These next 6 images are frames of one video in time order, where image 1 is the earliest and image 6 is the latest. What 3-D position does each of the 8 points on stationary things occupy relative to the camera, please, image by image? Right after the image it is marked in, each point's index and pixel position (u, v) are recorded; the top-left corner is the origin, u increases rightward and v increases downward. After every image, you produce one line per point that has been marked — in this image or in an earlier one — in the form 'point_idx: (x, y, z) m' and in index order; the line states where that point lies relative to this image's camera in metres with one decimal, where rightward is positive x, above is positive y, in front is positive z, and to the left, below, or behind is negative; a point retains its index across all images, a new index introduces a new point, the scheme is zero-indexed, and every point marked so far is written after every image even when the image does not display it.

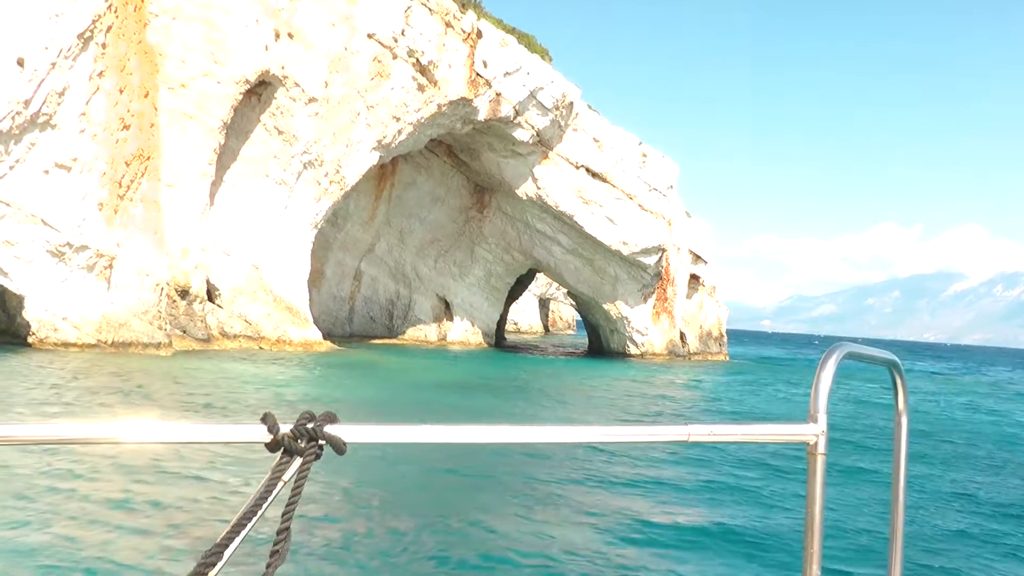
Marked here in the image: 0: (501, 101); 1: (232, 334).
0: (-0.2, +4.6, +17.5) m
1: (-5.9, -1.0, +15.0) m
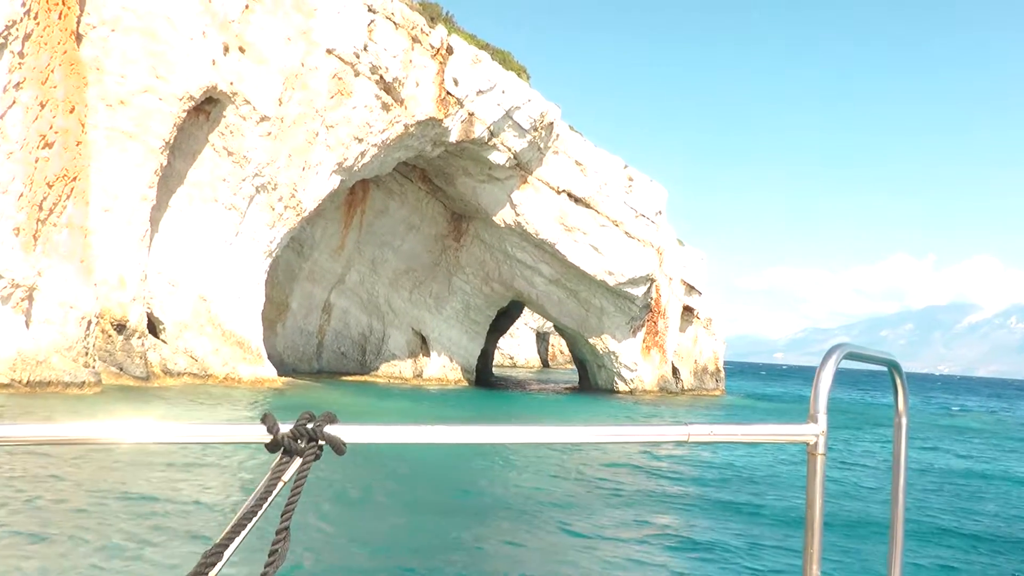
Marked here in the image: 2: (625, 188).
0: (-0.9, +3.9, +16.5) m
1: (-6.6, -1.6, +13.7) m
2: (+3.1, +2.7, +19.3) m
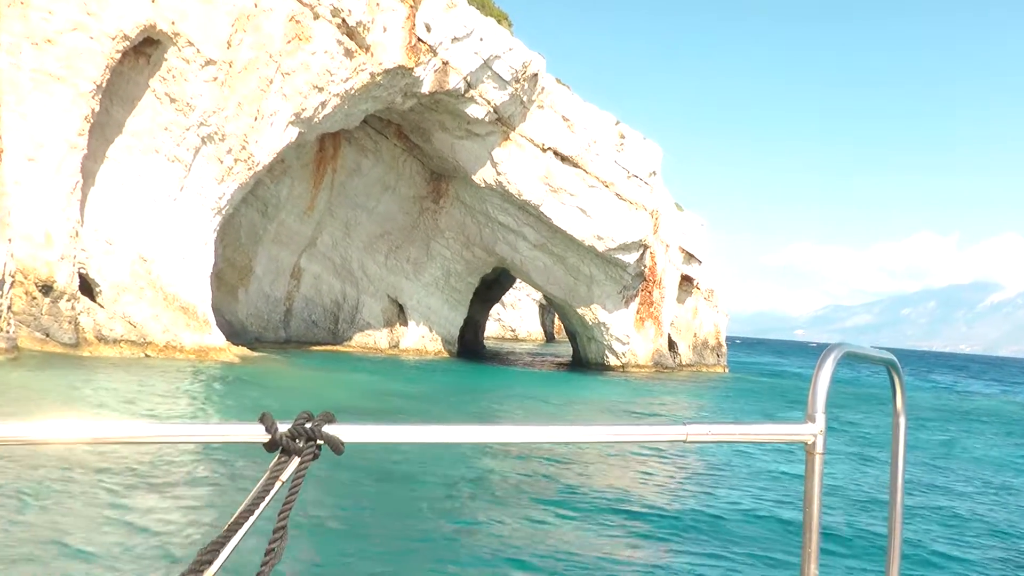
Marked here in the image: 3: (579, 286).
0: (-1.4, +4.6, +15.0) m
1: (-7.2, -0.9, +12.6) m
2: (+2.6, +3.6, +17.8) m
3: (+1.8, 0.0, +18.8) m
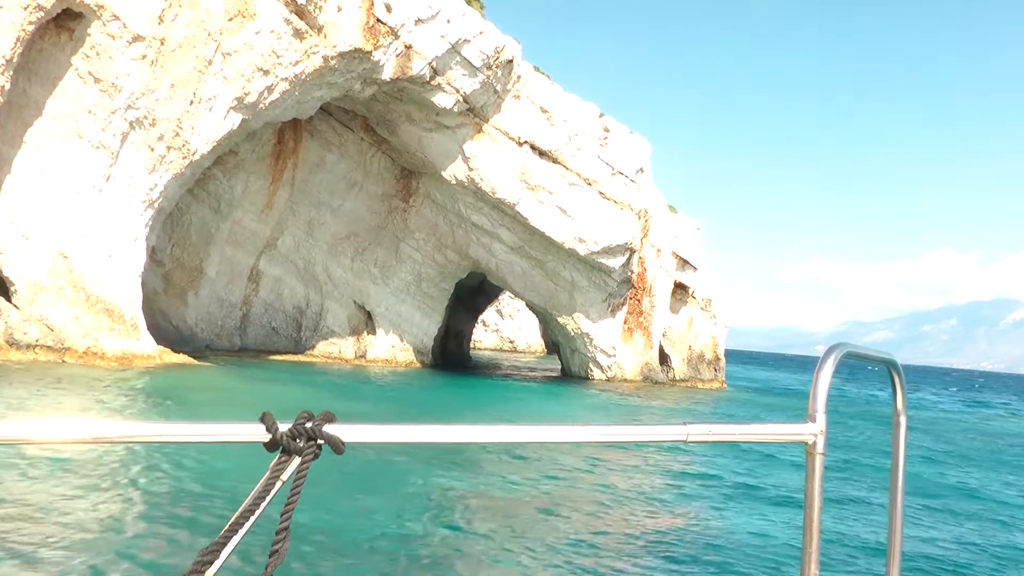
0: (-2.0, +4.6, +13.8) m
1: (-7.9, -0.9, +11.4) m
2: (+2.0, +3.4, +16.4) m
3: (+1.2, -0.1, +17.3) m
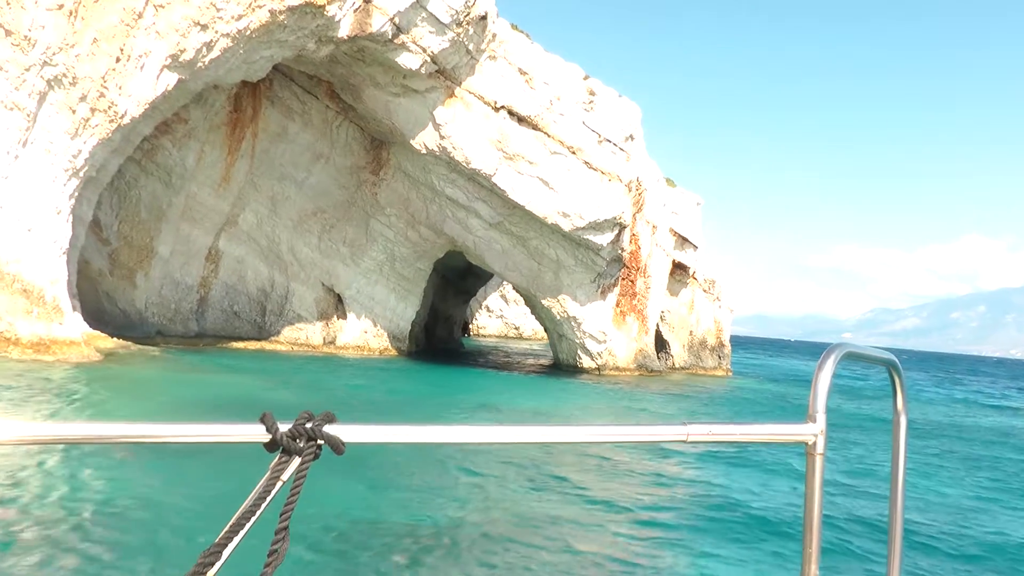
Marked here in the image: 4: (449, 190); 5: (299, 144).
0: (-2.5, +4.9, +12.4) m
1: (-8.5, -0.6, +10.3) m
2: (+1.6, +3.9, +15.0) m
3: (+0.8, +0.3, +16.0) m
4: (-1.3, +2.1, +15.1) m
5: (-4.6, +3.1, +15.4) m
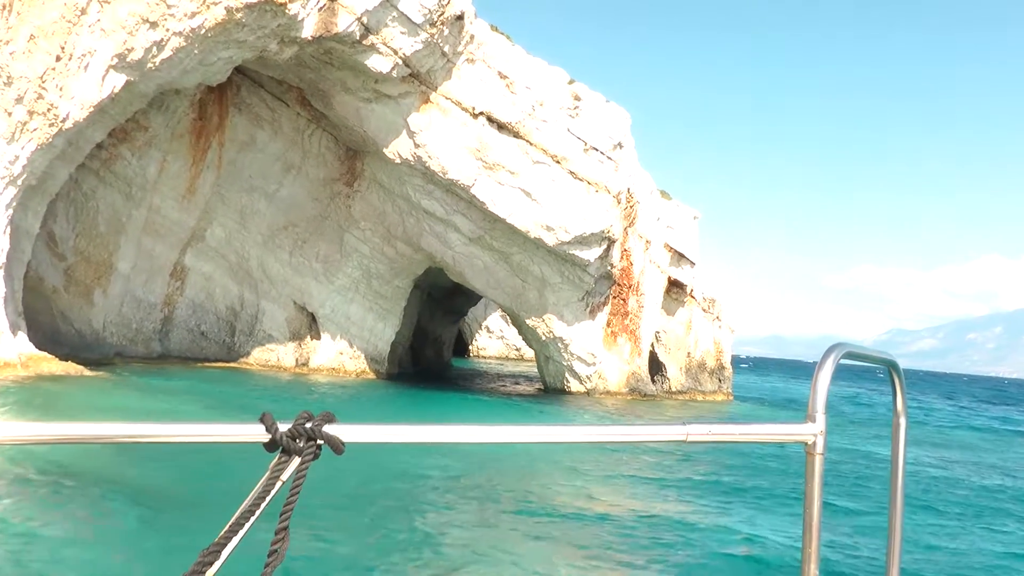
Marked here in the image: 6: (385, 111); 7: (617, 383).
0: (-2.9, +4.7, +11.6) m
1: (-8.9, -0.8, +9.4) m
2: (+1.2, +3.5, +14.1) m
3: (+0.4, -0.1, +15.0) m
4: (-1.7, +1.7, +14.2) m
5: (-5.0, +2.8, +14.6) m
6: (-2.4, +3.3, +13.2) m
7: (+2.4, -2.1, +15.8) m
